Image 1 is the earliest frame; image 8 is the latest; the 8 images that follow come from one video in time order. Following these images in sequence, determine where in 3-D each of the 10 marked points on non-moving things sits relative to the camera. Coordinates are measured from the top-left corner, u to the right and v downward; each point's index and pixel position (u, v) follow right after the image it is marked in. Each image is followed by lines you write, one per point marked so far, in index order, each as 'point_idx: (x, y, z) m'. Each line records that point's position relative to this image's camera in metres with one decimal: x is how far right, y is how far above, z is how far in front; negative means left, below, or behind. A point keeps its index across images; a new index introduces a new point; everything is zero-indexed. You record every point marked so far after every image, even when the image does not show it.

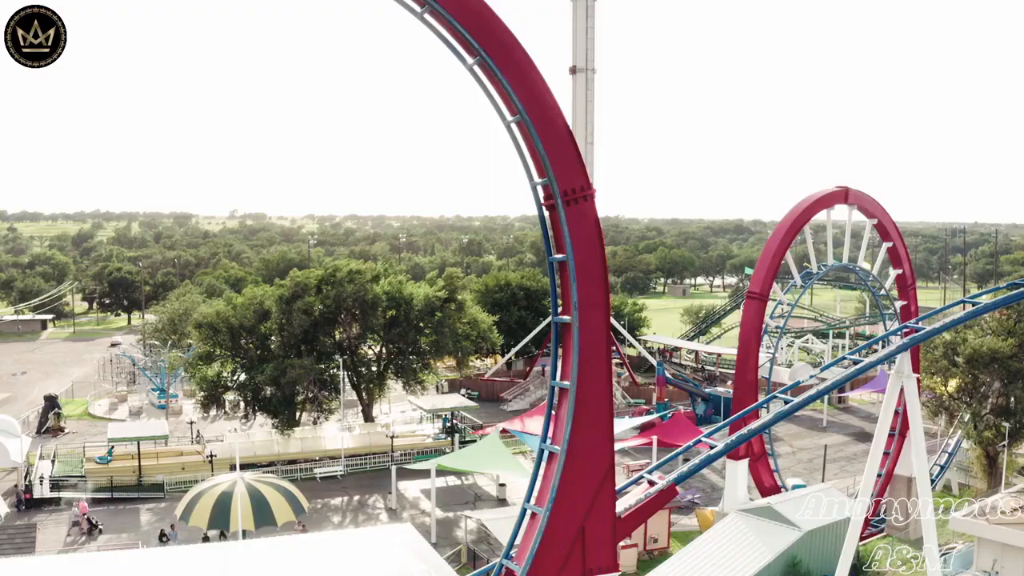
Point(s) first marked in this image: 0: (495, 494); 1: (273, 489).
0: (-0.5, -5.0, +19.8) m
1: (-4.8, -4.2, +16.6) m
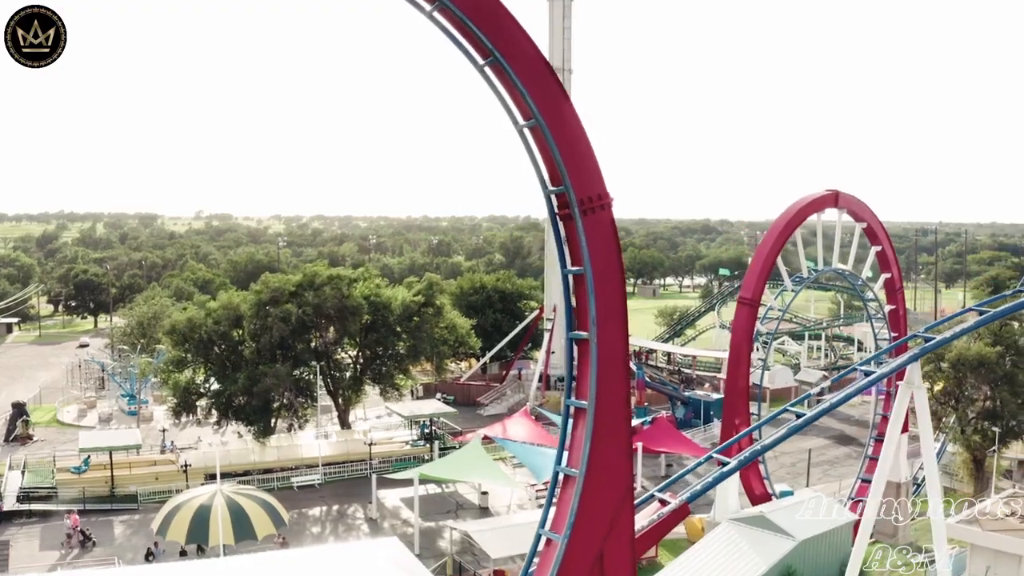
0: (-0.9, -5.2, +19.5) m
1: (-5.1, -4.3, +16.3) m
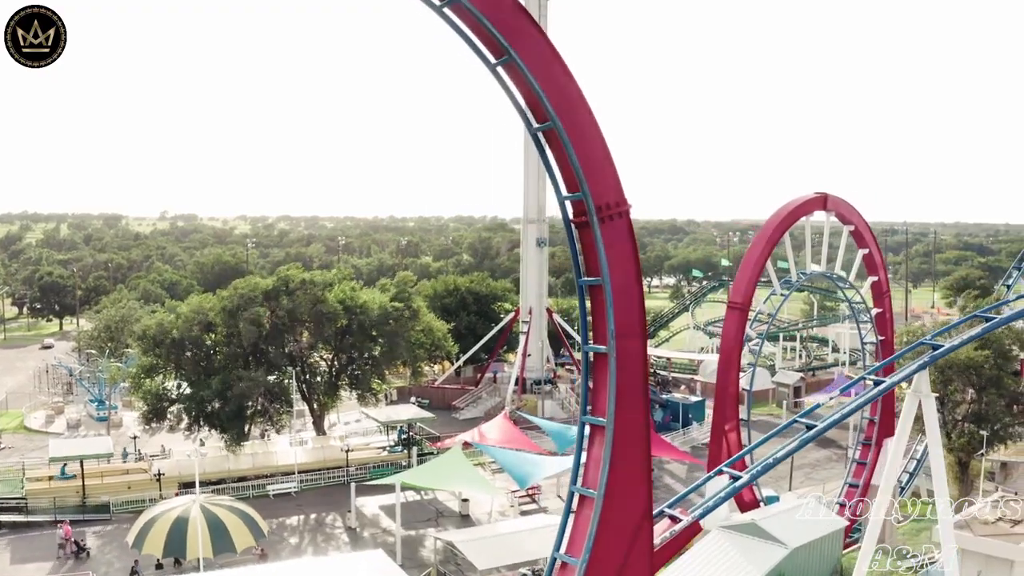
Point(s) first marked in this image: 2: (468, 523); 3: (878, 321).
0: (-1.3, -5.3, +19.3) m
1: (-5.4, -4.4, +15.9) m
2: (-1.0, -5.4, +18.4) m
3: (+8.7, -0.7, +18.8) m
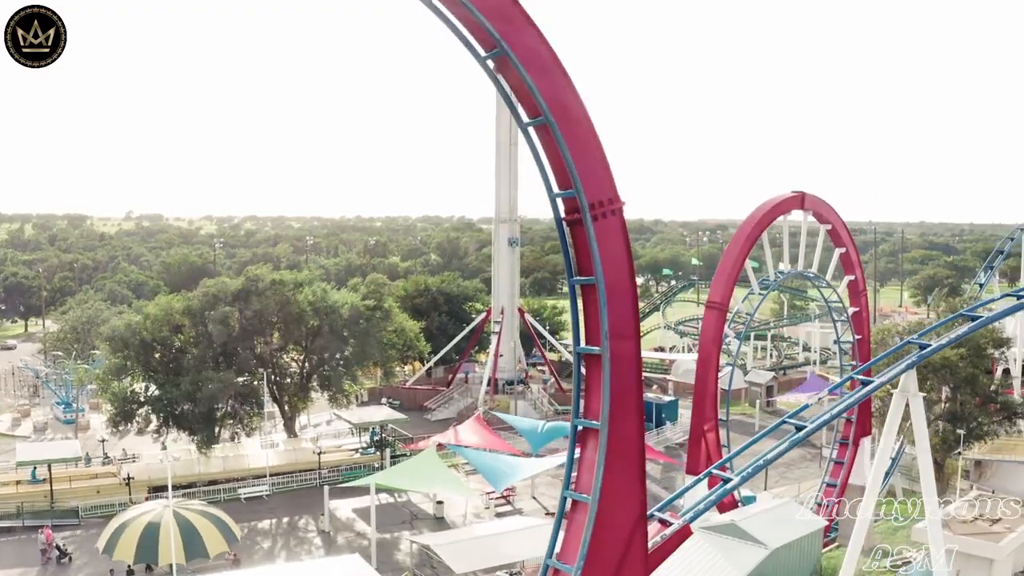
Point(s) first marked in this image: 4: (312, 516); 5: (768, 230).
0: (-1.9, -5.3, +19.1) m
1: (-5.9, -4.4, +15.5) m
2: (-1.5, -5.3, +18.2) m
3: (+8.1, -0.7, +19.0) m
4: (-4.9, -5.6, +19.8) m
5: (+5.1, +1.2, +16.3) m
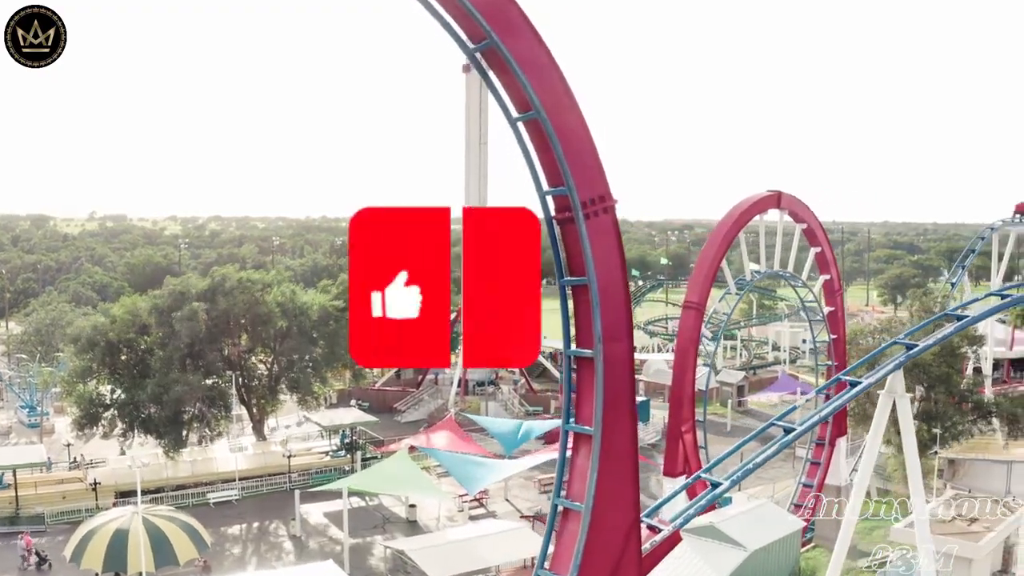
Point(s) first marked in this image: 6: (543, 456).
0: (-2.5, -5.3, +18.8) m
1: (-6.4, -4.4, +15.2) m
2: (-2.1, -5.4, +18.0) m
3: (+7.5, -0.7, +19.1) m
4: (-5.5, -5.6, +19.5) m
5: (+4.6, +1.2, +16.3) m
6: (+0.7, -3.9, +18.7) m
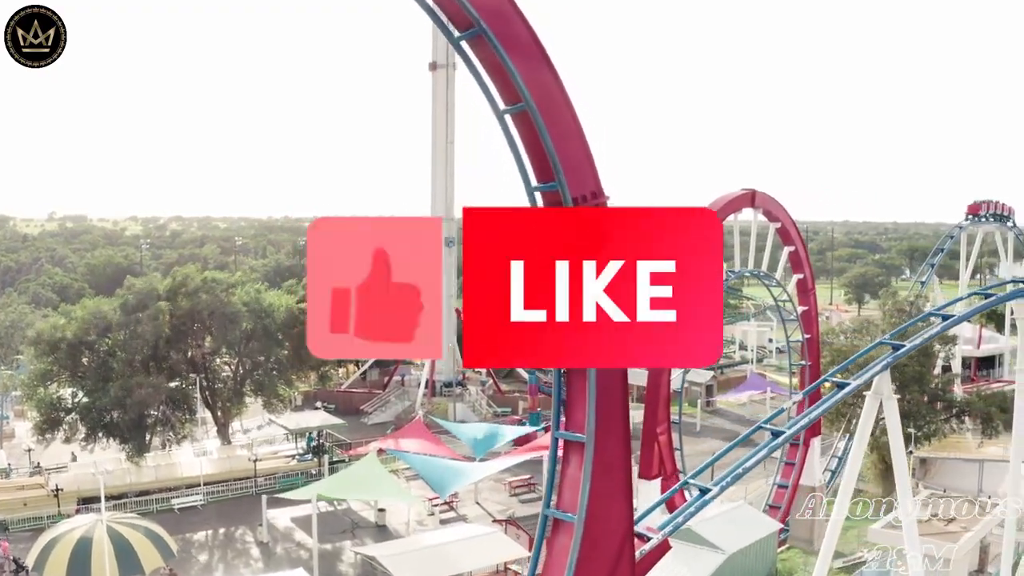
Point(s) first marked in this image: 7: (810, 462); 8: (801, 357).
0: (-3.2, -5.3, +18.5) m
1: (-6.9, -4.4, +14.7) m
2: (-2.7, -5.4, +17.7) m
3: (+6.8, -0.7, +19.2) m
4: (-6.2, -5.6, +19.1) m
5: (+4.0, +1.2, +16.3) m
6: (0.0, -3.9, +18.5) m
7: (+6.2, -3.6, +17.0) m
8: (+6.8, -1.6, +19.1) m
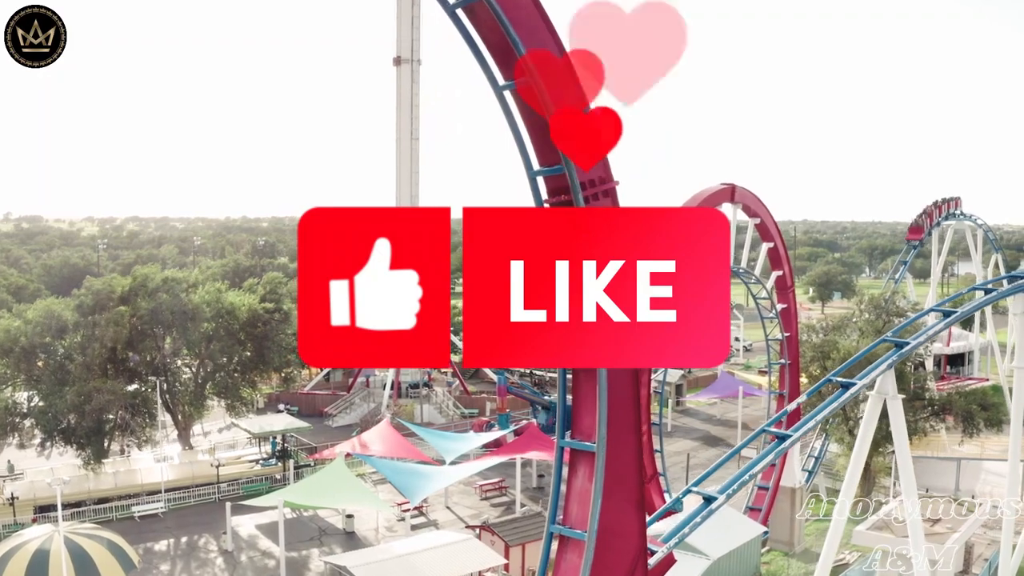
0: (-3.8, -5.3, +18.0) m
1: (-7.3, -4.4, +14.1) m
2: (-3.3, -5.4, +17.2) m
3: (+6.2, -0.7, +19.1) m
4: (-6.8, -5.6, +18.4) m
5: (+3.5, +1.2, +16.1) m
6: (-0.6, -3.9, +18.2) m
7: (+5.6, -3.6, +16.9) m
8: (+6.1, -1.6, +19.0) m
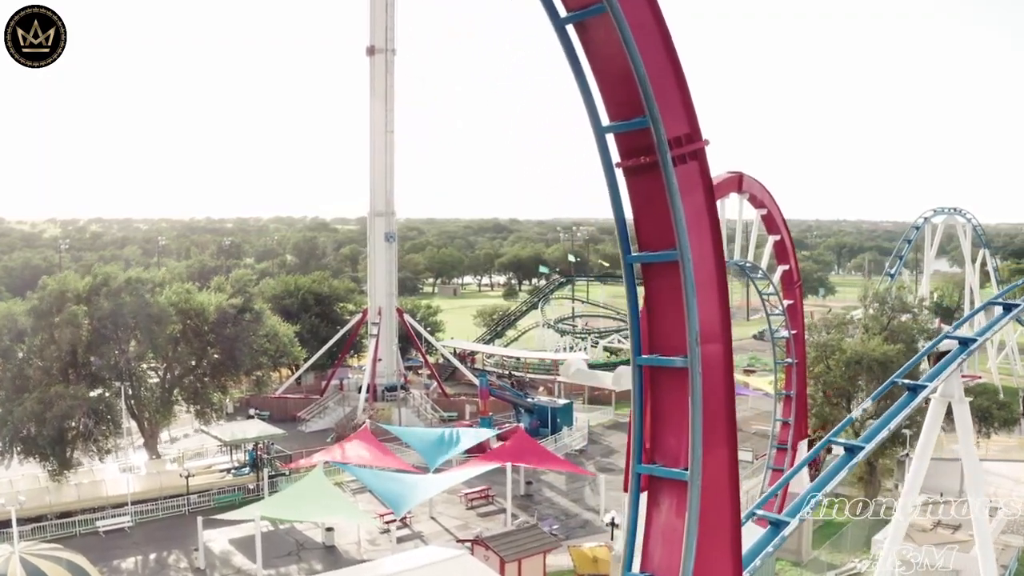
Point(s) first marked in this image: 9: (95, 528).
0: (-4.1, -5.3, +17.2) m
1: (-7.5, -4.5, +13.1) m
2: (-3.6, -5.4, +16.4) m
3: (+5.8, -0.6, +18.7) m
4: (-7.1, -5.6, +17.5) m
5: (+3.2, +1.2, +15.5) m
6: (-0.9, -3.9, +17.5) m
7: (+5.3, -3.5, +16.4) m
8: (+5.7, -1.5, +18.5) m
9: (-10.1, -5.8, +19.5) m
